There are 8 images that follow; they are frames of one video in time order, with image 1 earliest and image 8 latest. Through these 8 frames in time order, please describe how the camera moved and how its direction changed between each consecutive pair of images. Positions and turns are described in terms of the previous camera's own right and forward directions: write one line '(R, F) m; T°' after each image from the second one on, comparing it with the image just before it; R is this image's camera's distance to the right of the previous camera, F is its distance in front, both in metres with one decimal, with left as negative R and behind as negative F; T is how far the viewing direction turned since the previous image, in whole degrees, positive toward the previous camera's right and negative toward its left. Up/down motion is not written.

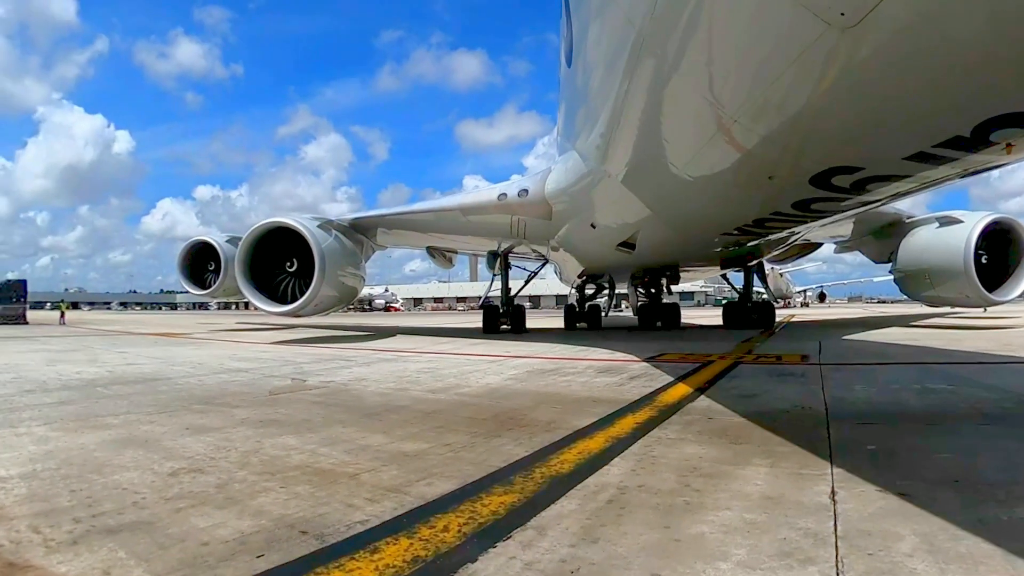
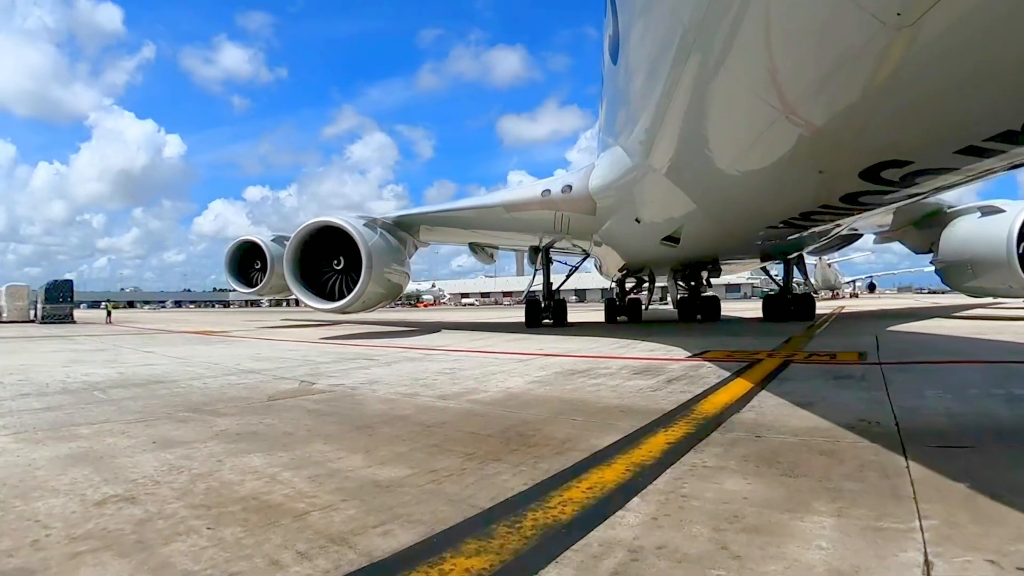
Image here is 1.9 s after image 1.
(+0.2, +0.6) m; -4°
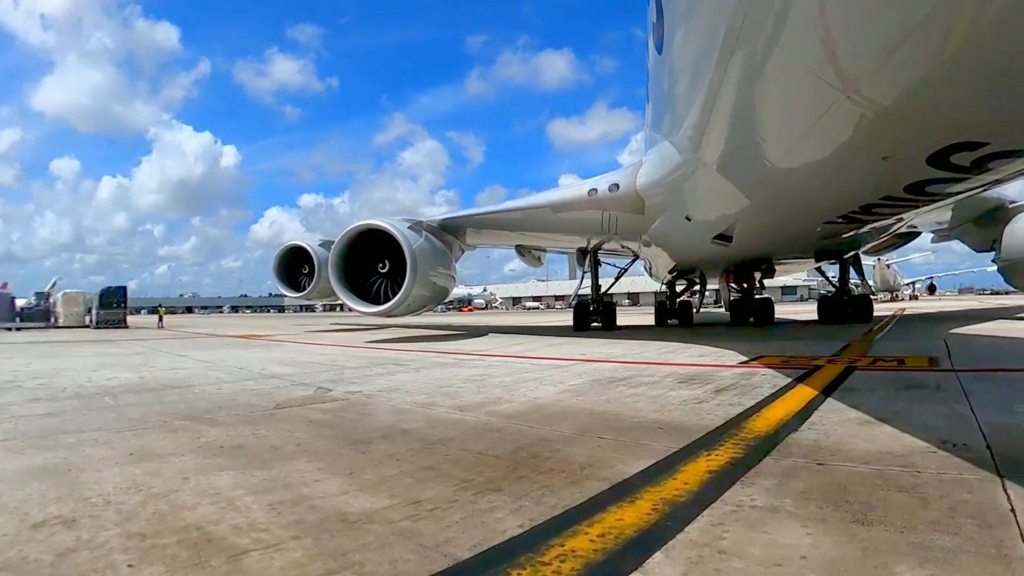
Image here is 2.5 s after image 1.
(+0.2, +0.5) m; -5°
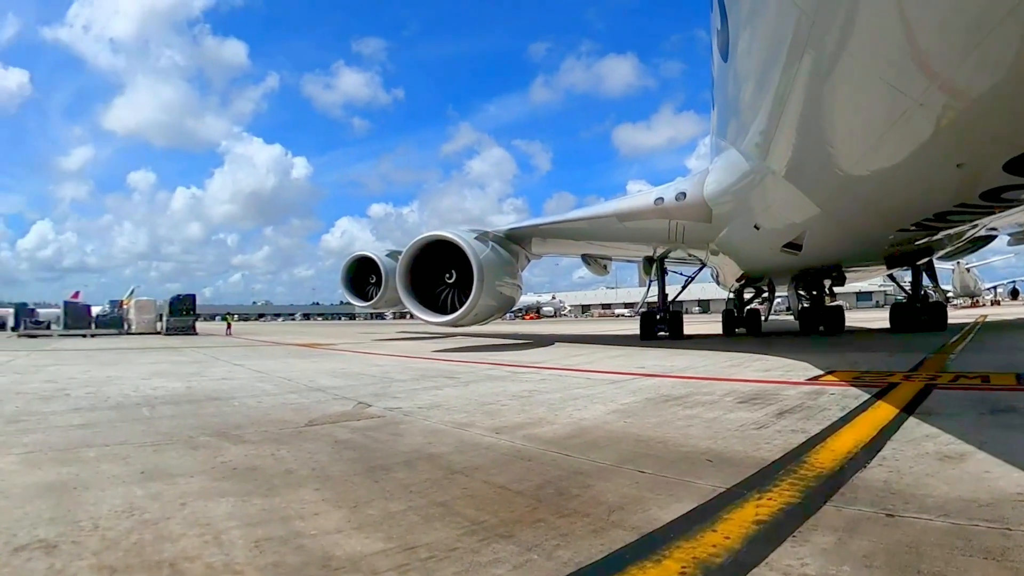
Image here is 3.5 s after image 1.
(+0.2, +0.3) m; -6°
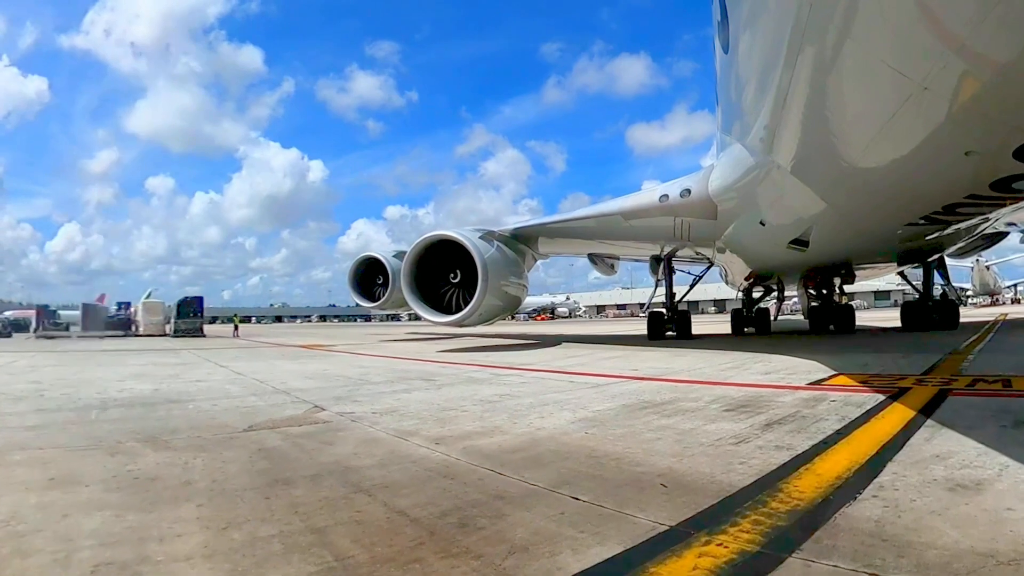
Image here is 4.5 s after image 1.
(+0.4, +0.5) m; -2°
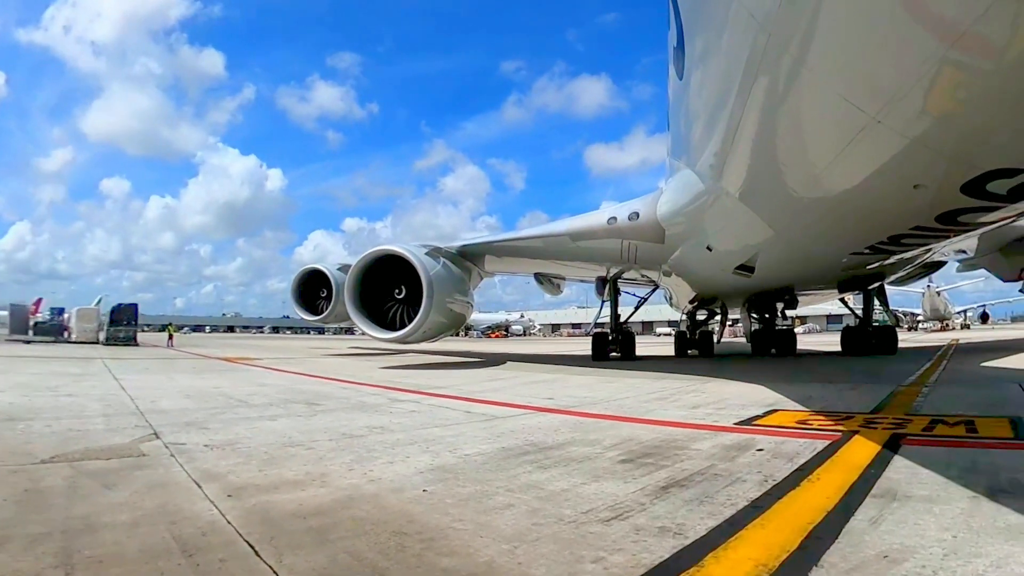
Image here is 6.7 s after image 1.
(+0.6, +0.8) m; +2°
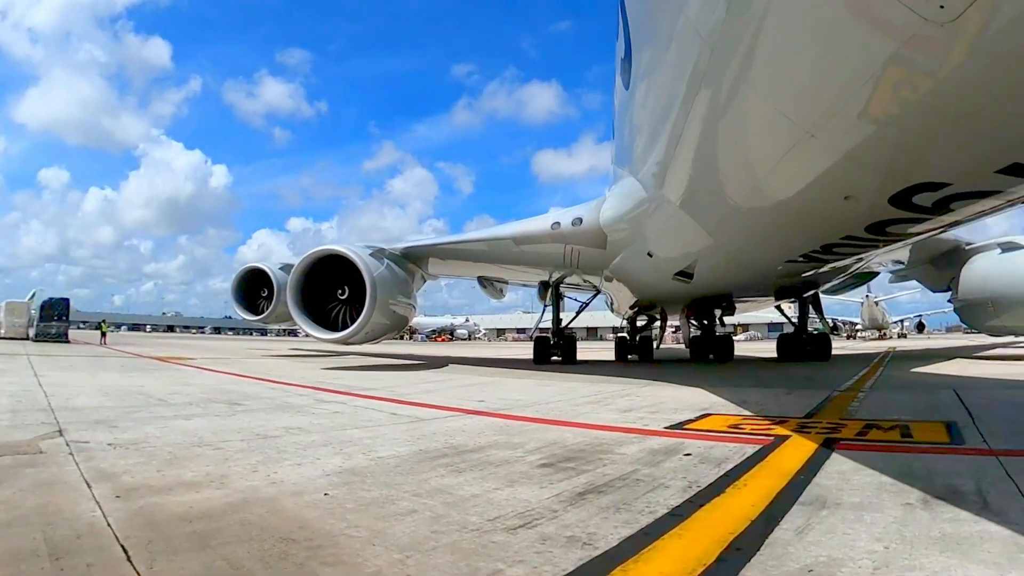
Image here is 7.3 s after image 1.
(+0.1, +0.2) m; +4°
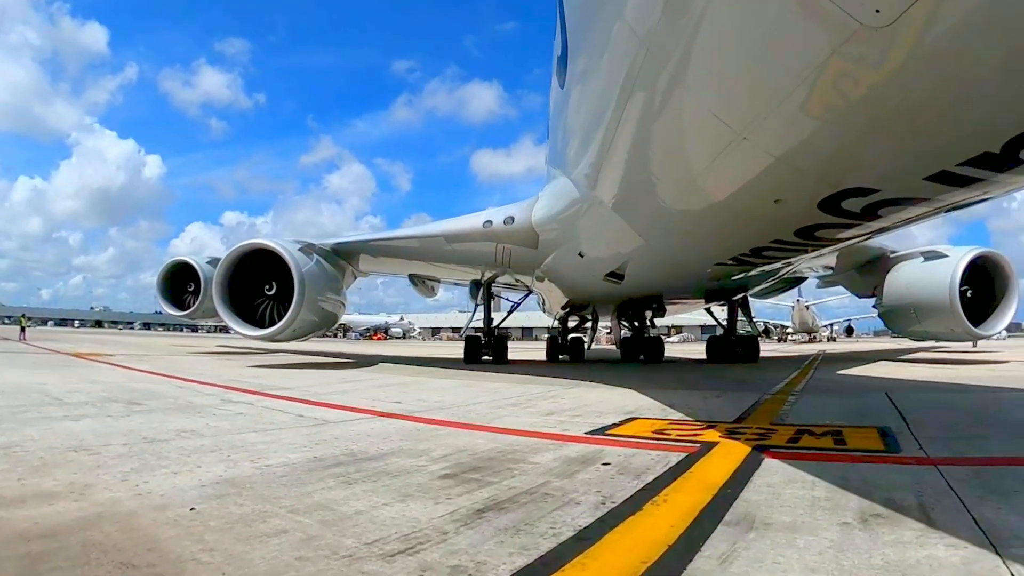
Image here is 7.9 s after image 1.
(+0.2, +0.2) m; +4°
